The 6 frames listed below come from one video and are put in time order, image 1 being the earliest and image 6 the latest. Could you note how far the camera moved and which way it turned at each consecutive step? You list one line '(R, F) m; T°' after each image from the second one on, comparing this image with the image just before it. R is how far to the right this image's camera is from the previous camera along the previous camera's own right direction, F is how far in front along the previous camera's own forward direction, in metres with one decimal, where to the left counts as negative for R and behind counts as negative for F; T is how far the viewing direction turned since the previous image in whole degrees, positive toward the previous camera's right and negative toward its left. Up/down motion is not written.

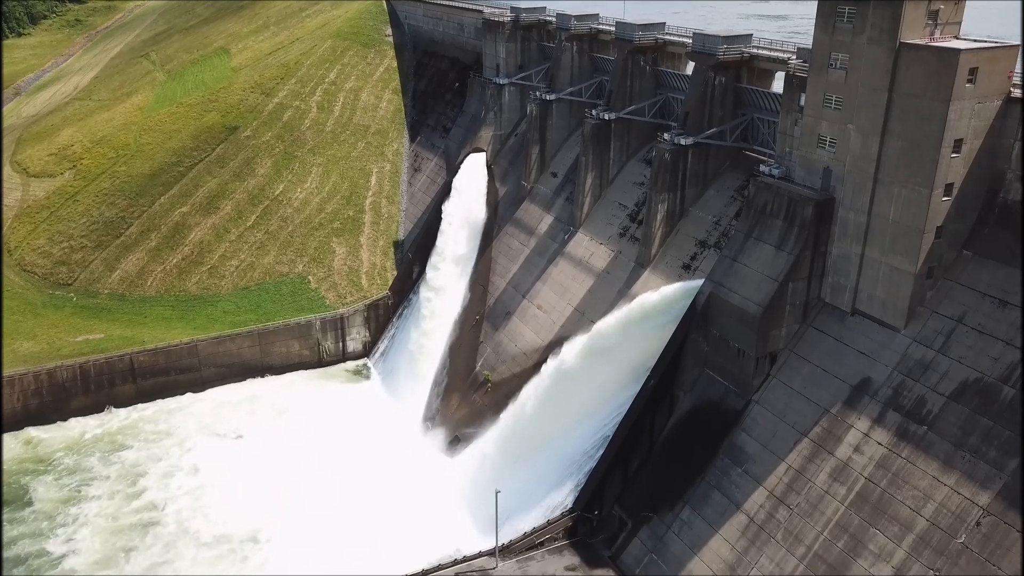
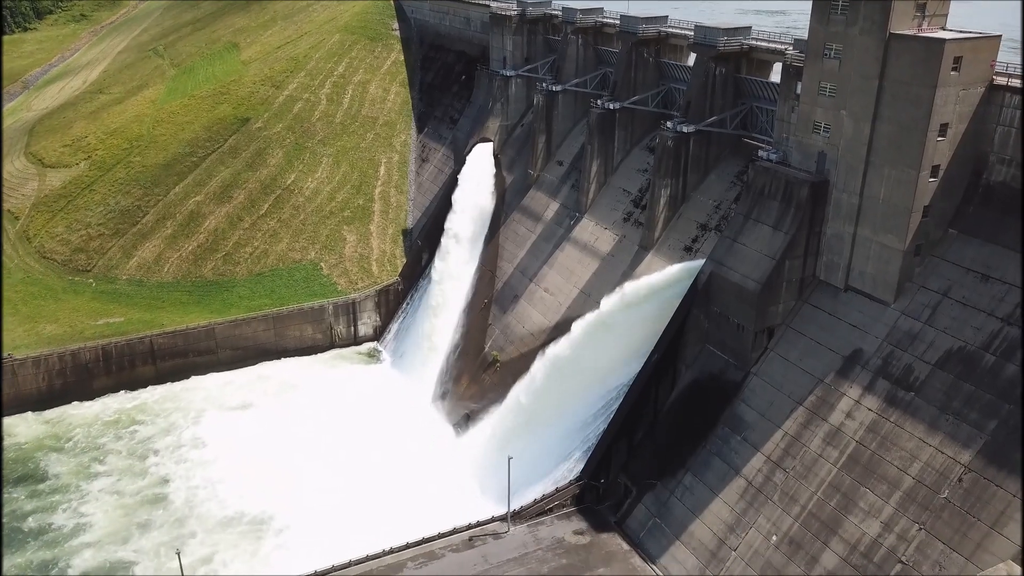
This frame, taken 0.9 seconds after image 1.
(-0.3, -1.0) m; 0°
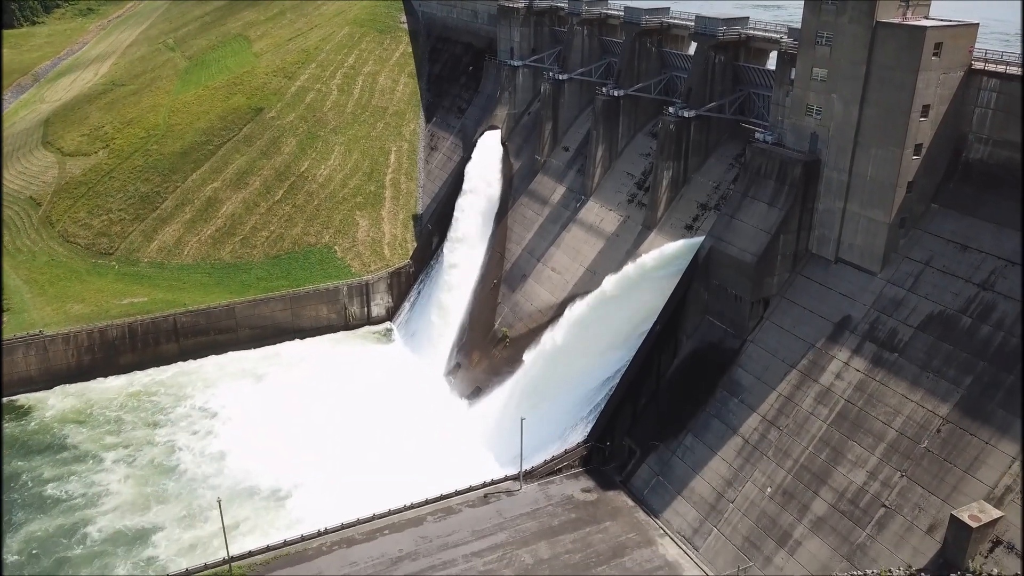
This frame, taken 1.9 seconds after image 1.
(-0.4, -1.3) m; 0°
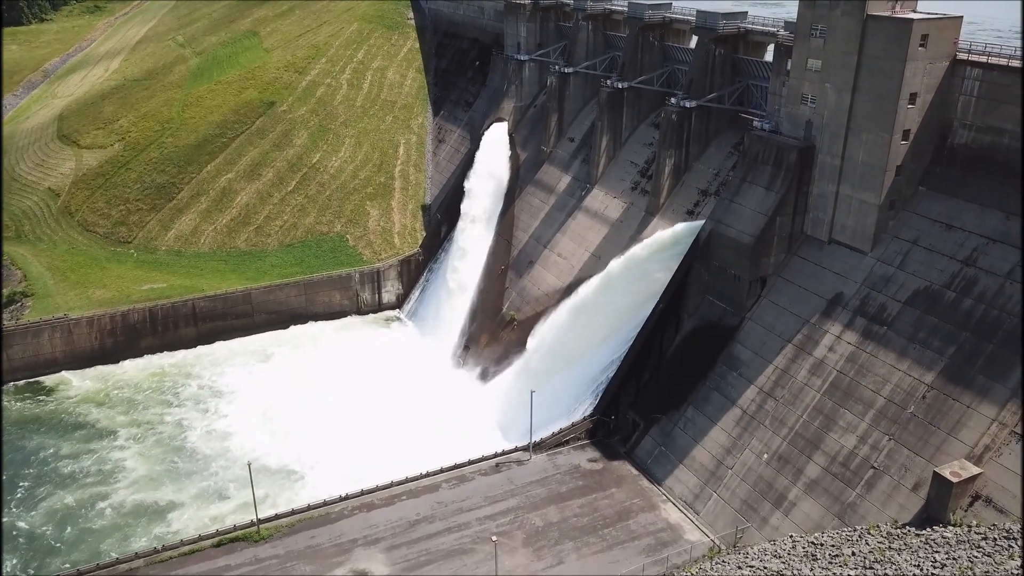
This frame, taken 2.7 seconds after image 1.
(-0.3, -1.1) m; 0°
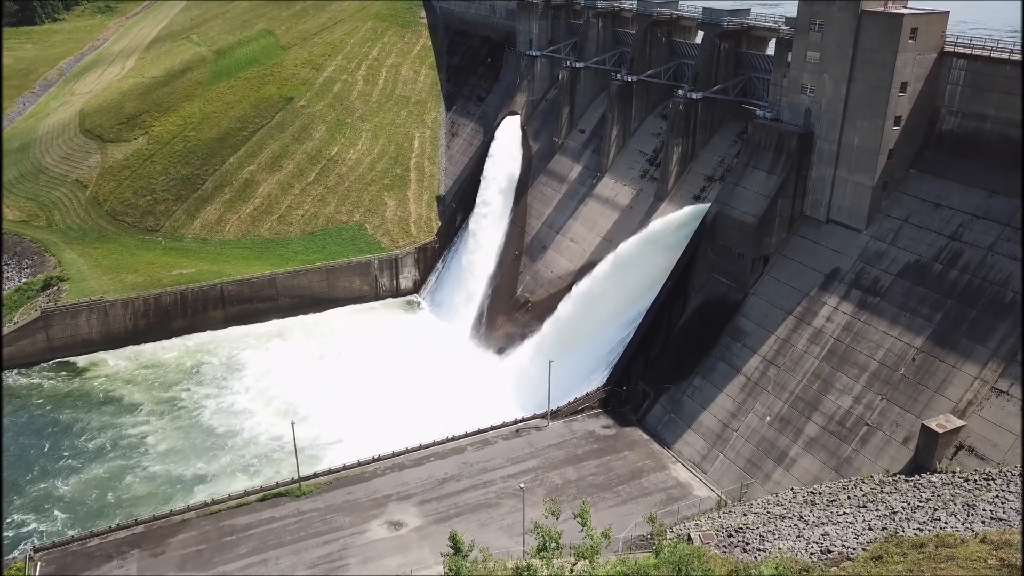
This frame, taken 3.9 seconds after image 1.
(-0.6, -1.5) m; 0°
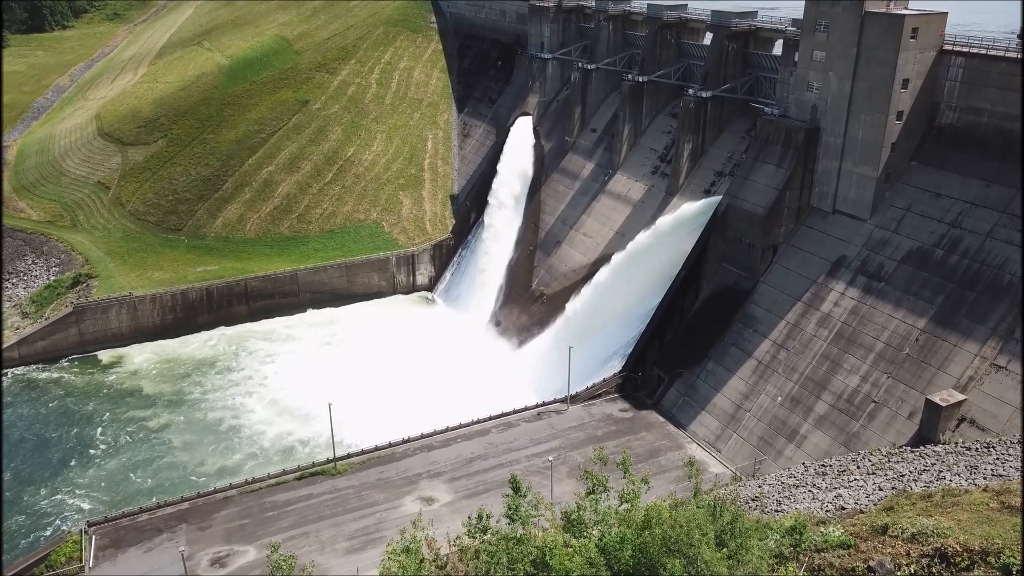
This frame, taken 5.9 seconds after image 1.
(-0.7, -1.1) m; 0°
